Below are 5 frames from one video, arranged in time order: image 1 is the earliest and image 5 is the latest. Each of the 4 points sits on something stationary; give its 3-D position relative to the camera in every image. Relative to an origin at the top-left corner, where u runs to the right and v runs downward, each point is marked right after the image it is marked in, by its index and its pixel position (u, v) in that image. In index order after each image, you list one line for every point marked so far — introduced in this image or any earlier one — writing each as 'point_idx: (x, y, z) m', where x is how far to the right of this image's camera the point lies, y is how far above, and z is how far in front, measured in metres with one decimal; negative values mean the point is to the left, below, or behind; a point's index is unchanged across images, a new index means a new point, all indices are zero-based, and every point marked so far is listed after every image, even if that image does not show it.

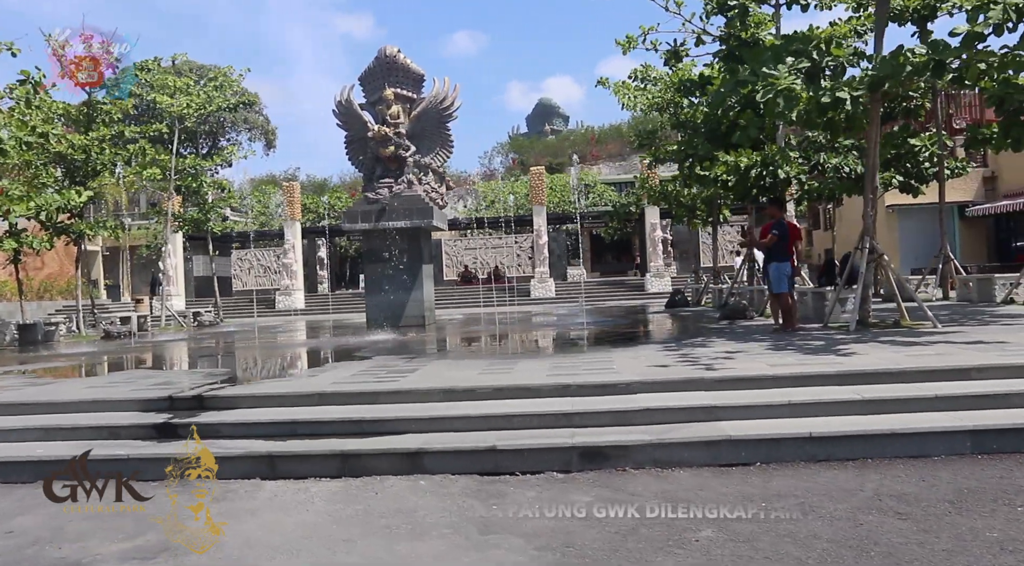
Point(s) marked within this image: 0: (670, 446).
0: (+1.0, -1.0, +5.2) m
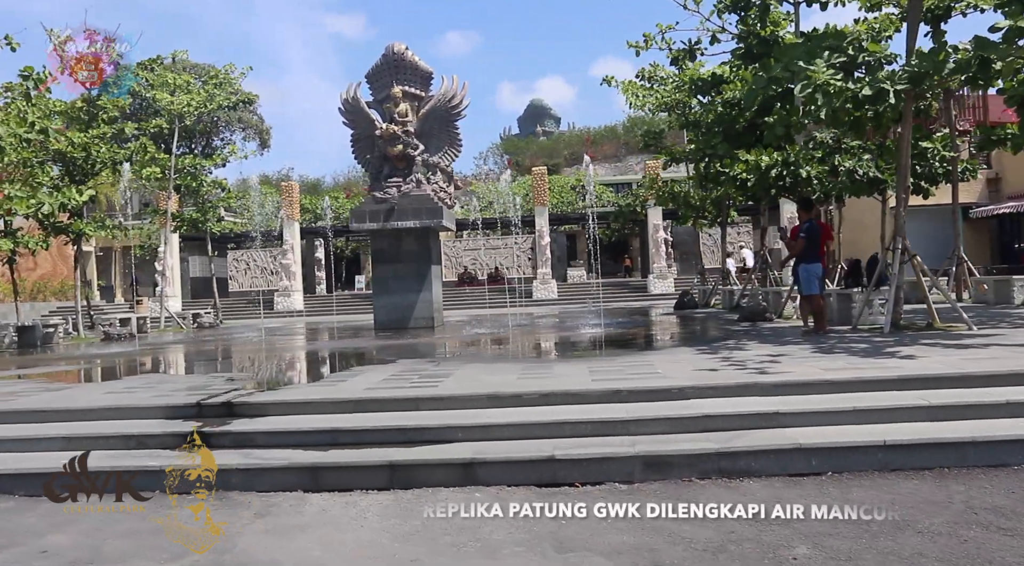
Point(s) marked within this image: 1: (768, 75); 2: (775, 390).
0: (+1.3, -1.0, +5.0) m
1: (+2.7, +2.2, +9.0) m
2: (+1.9, -0.8, +5.9) m
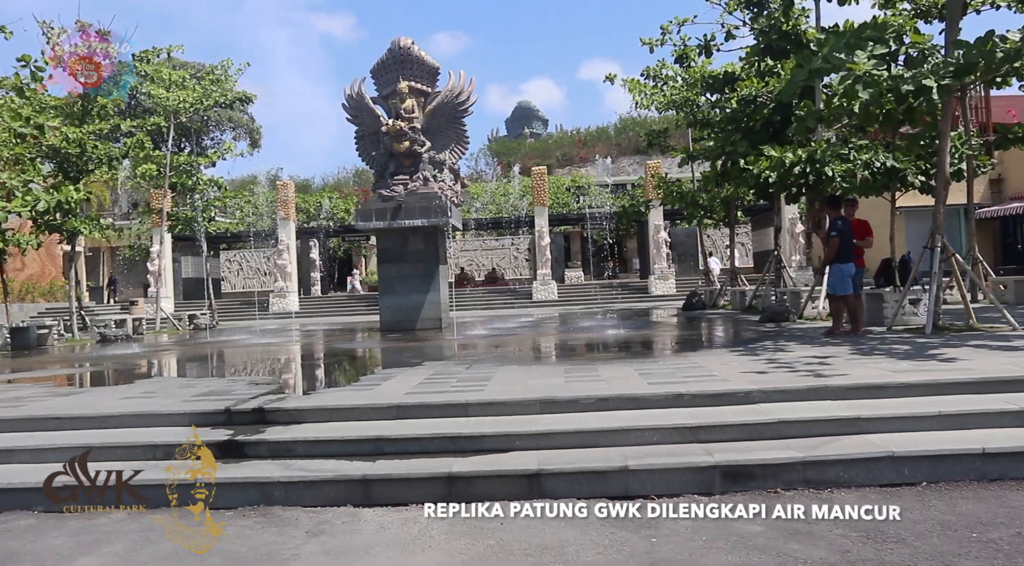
0: (+1.7, -1.0, +4.6) m
1: (+3.1, +2.2, +8.6) m
2: (+2.2, -0.7, +5.6) m
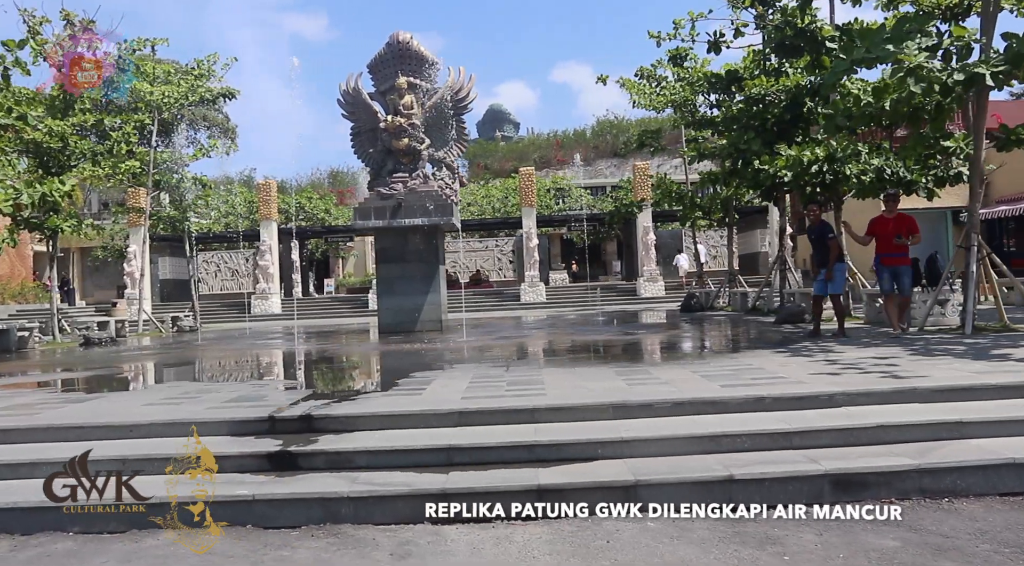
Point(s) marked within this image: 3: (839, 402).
0: (+2.2, -1.0, +4.3) m
1: (+3.4, +2.3, +8.4) m
2: (+2.7, -0.7, +5.3) m
3: (+2.1, -0.8, +5.2) m
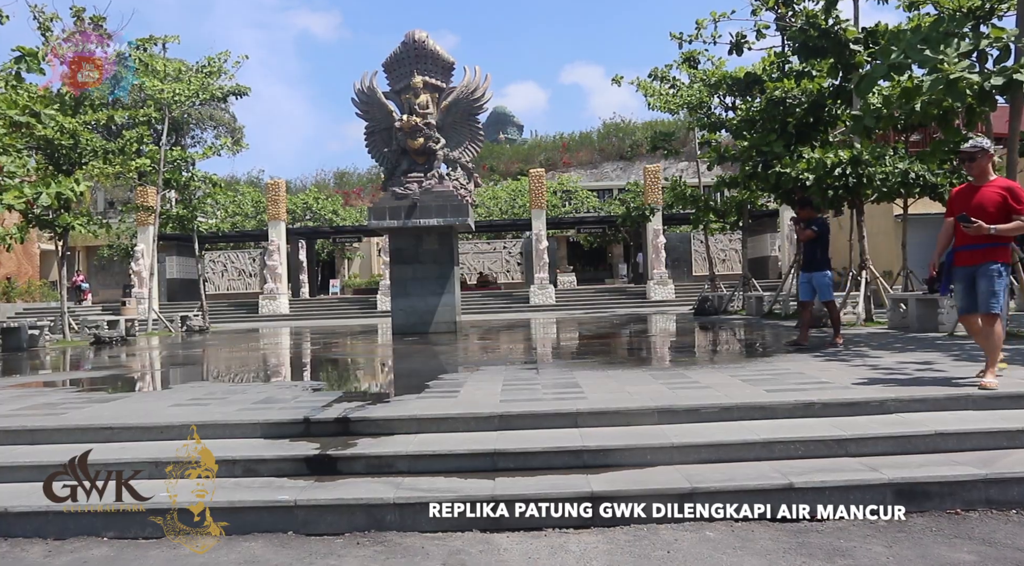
0: (+2.5, -1.0, +4.1) m
1: (+3.7, +2.2, +8.2) m
2: (+2.9, -0.7, +5.1) m
3: (+2.3, -0.8, +5.1) m
